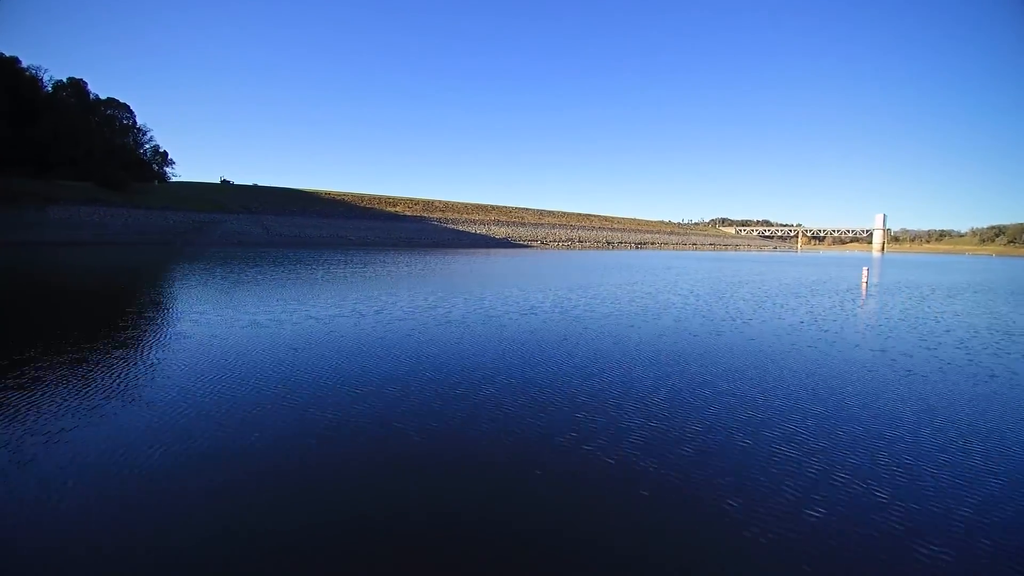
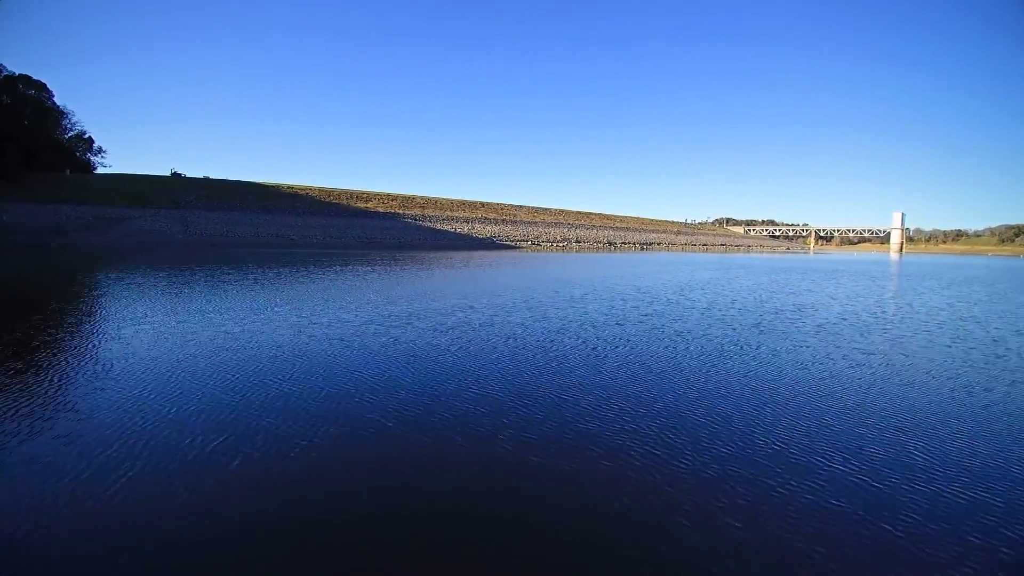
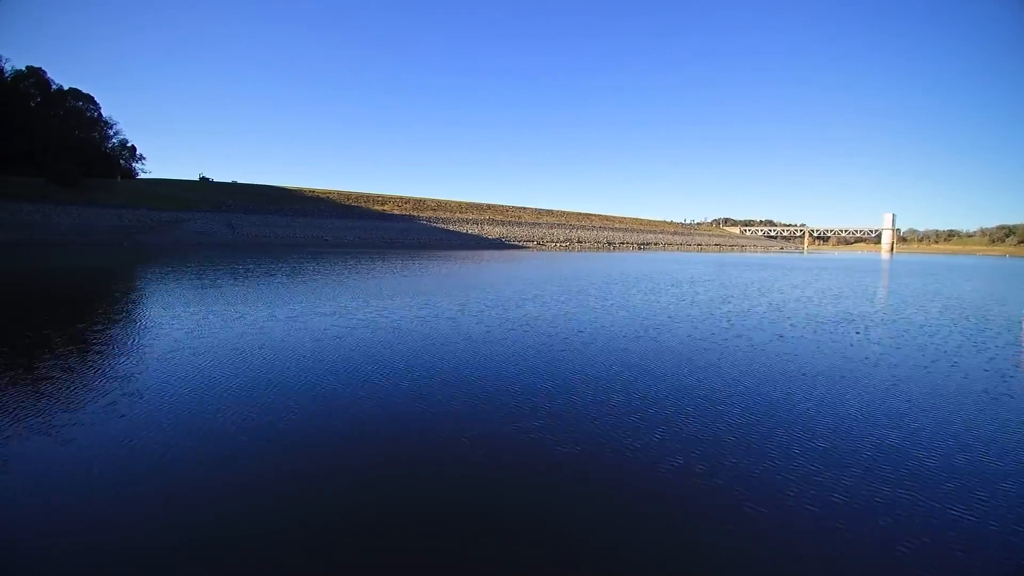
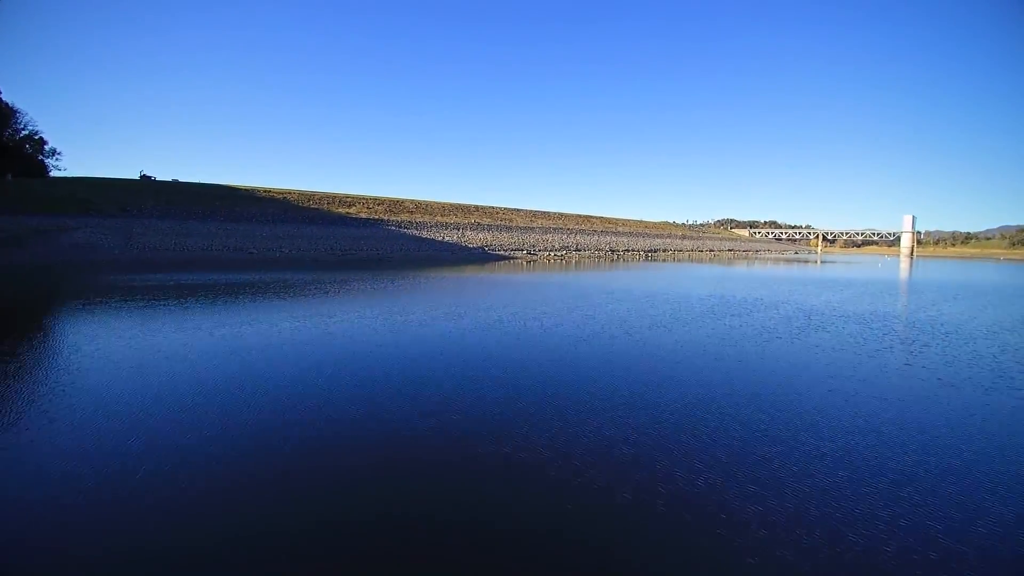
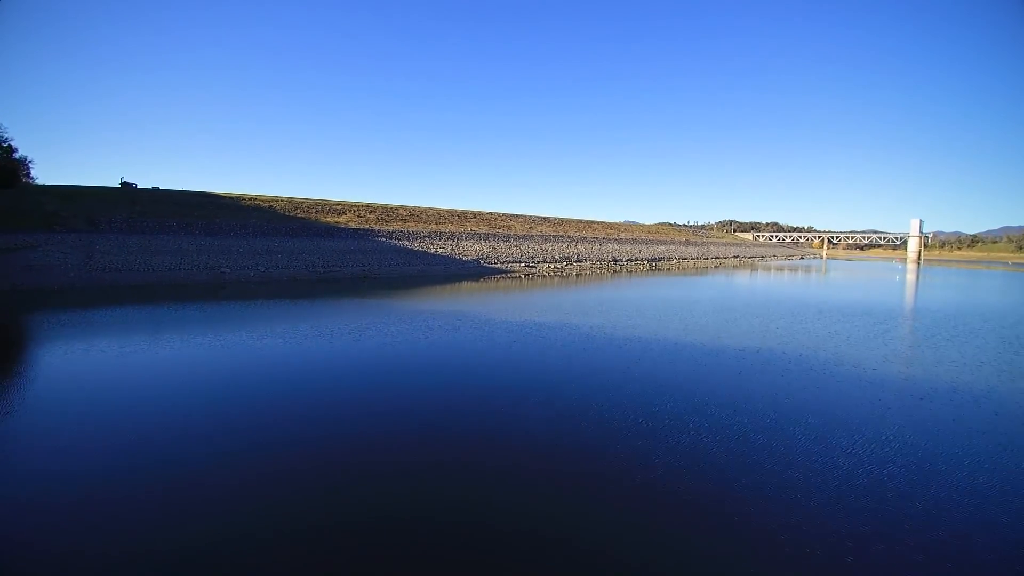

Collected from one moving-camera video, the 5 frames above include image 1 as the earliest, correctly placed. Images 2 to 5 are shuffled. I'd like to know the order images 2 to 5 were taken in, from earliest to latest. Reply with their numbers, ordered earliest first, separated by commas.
3, 2, 4, 5
